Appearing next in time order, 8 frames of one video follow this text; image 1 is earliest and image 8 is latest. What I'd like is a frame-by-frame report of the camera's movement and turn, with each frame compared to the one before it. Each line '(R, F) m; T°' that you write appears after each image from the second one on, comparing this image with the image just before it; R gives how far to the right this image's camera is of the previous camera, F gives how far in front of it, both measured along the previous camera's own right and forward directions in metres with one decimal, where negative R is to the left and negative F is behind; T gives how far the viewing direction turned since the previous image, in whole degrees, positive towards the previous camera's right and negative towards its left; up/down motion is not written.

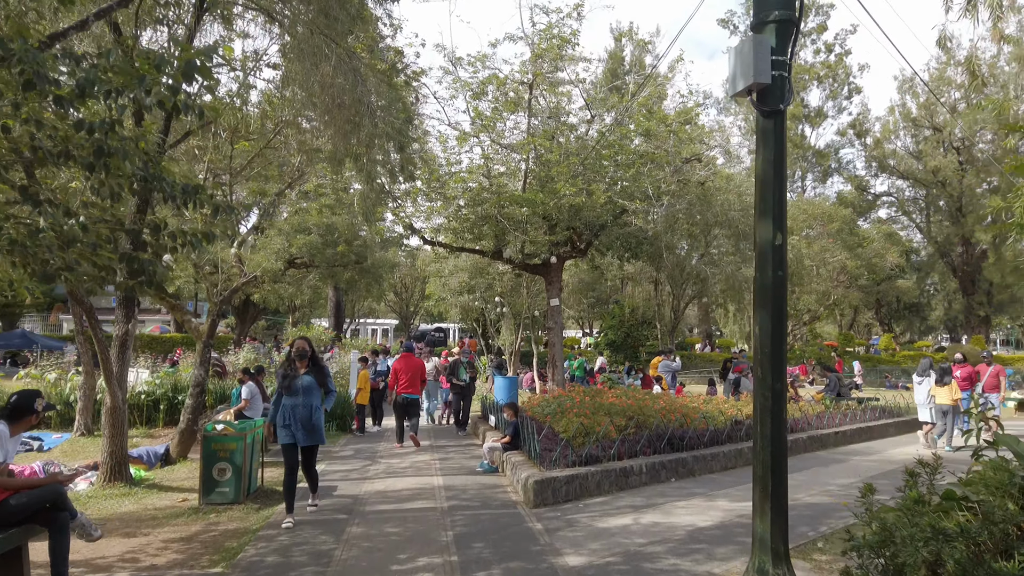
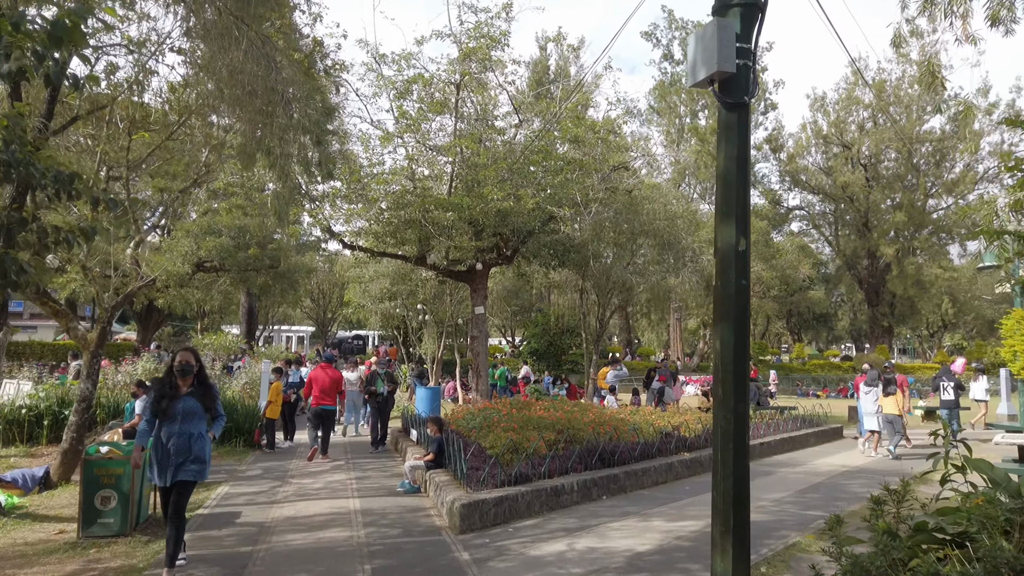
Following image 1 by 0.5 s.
(-0.1, +0.5) m; +6°
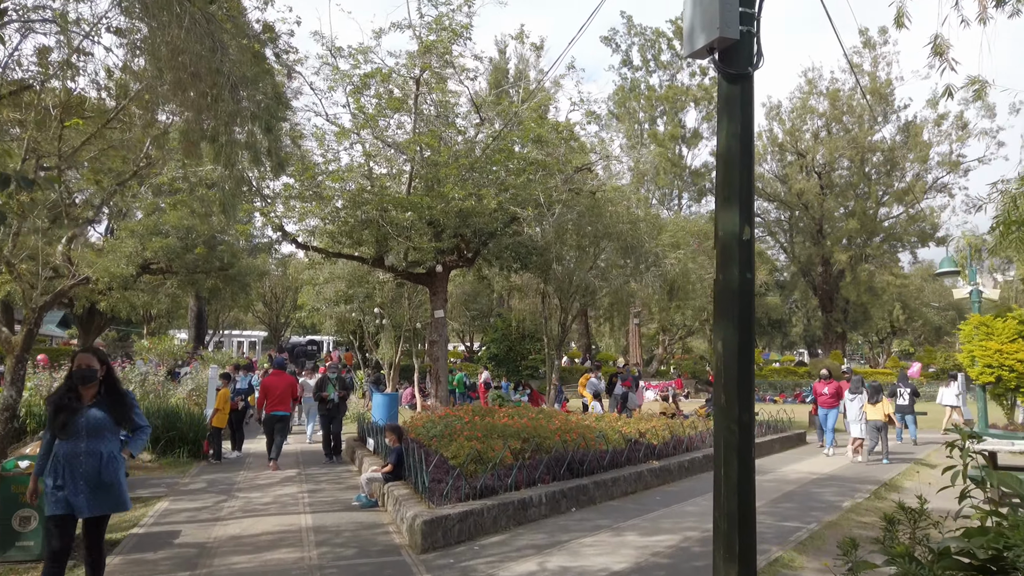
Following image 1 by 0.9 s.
(-0.1, +0.4) m; +3°
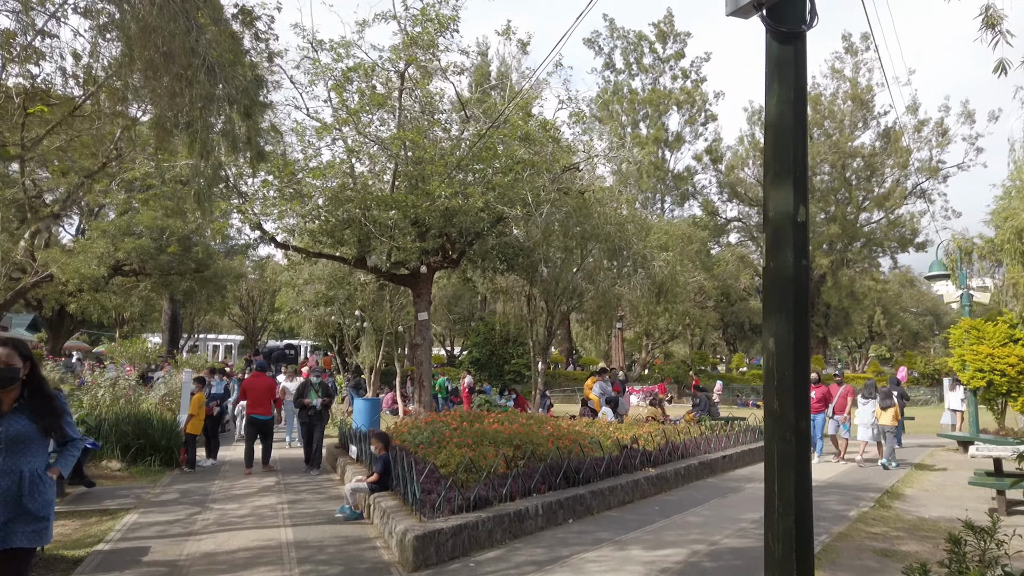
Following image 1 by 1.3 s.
(-0.2, +0.4) m; +2°
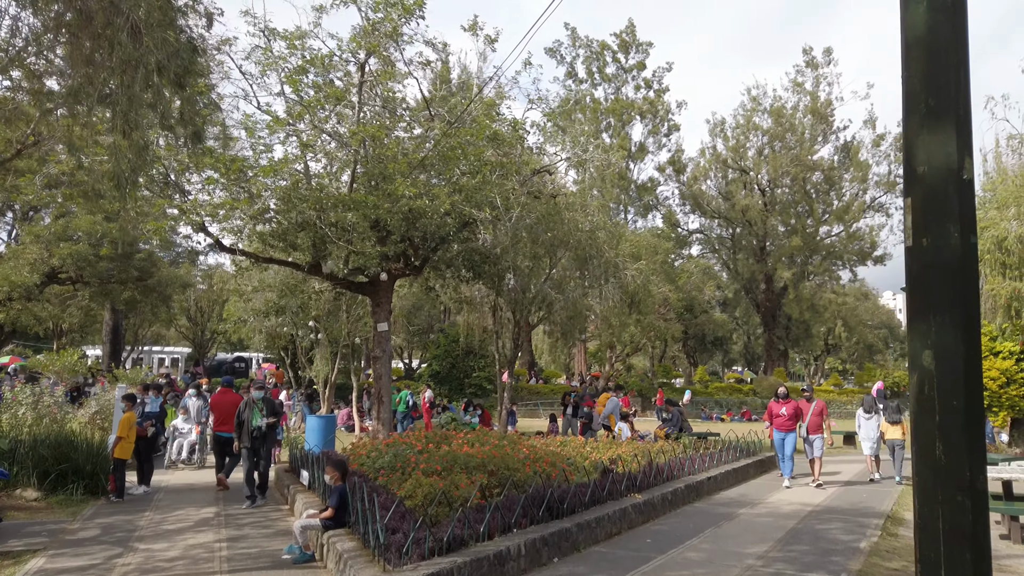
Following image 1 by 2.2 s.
(-0.2, +0.9) m; +3°
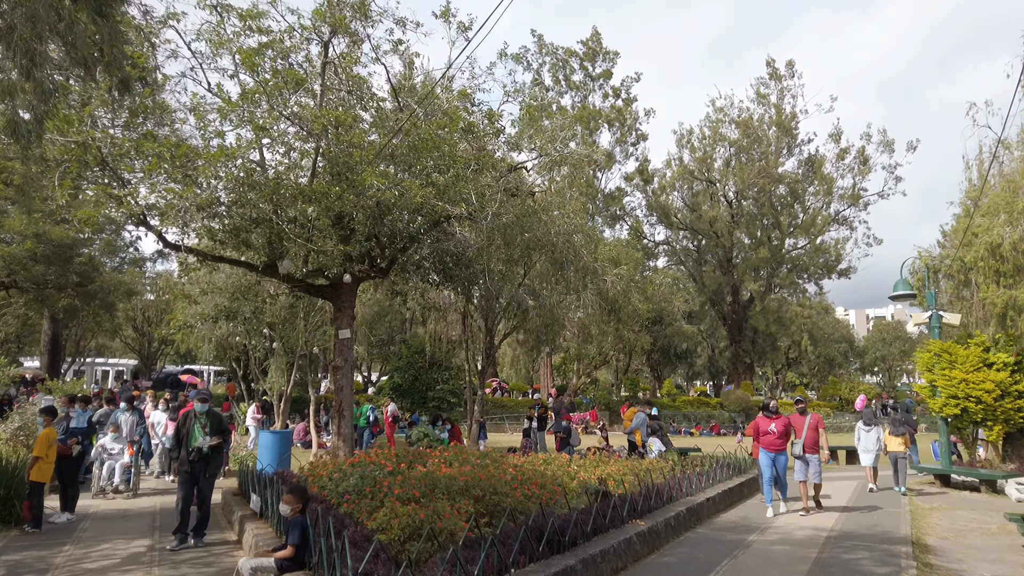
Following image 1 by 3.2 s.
(-0.3, +1.0) m; +3°
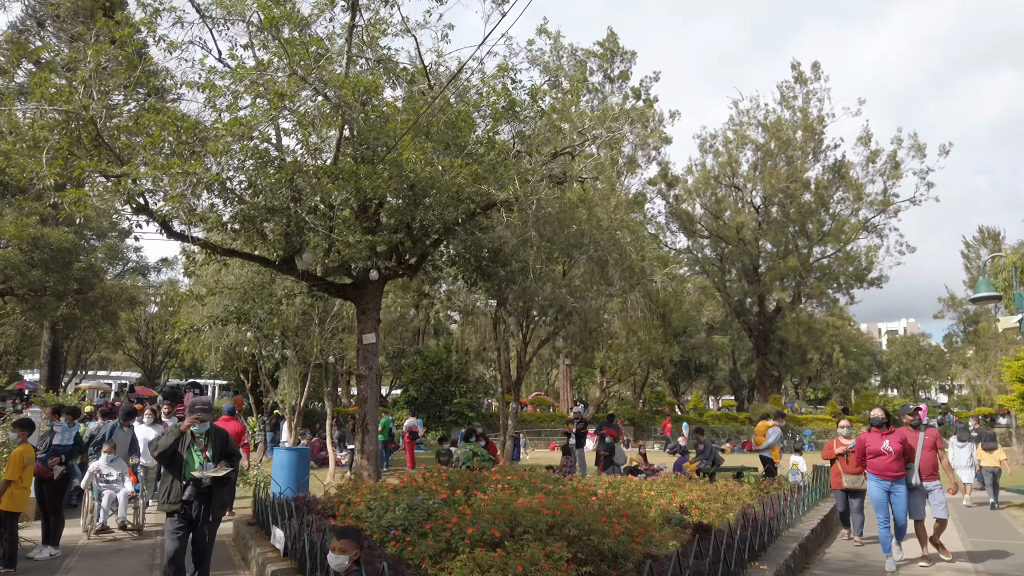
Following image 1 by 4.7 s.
(-0.6, +1.5) m; 0°
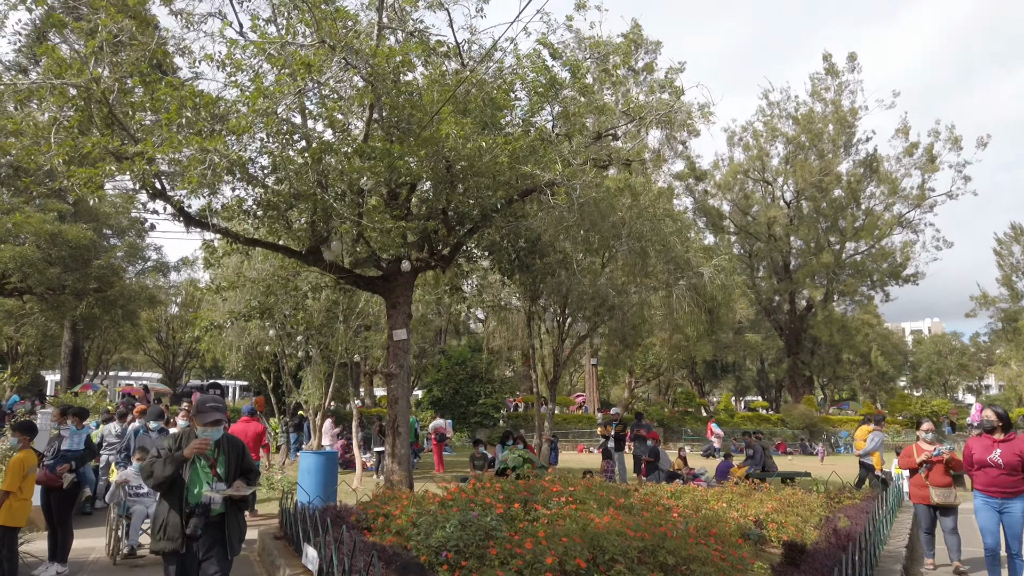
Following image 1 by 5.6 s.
(-0.4, +0.8) m; -1°
